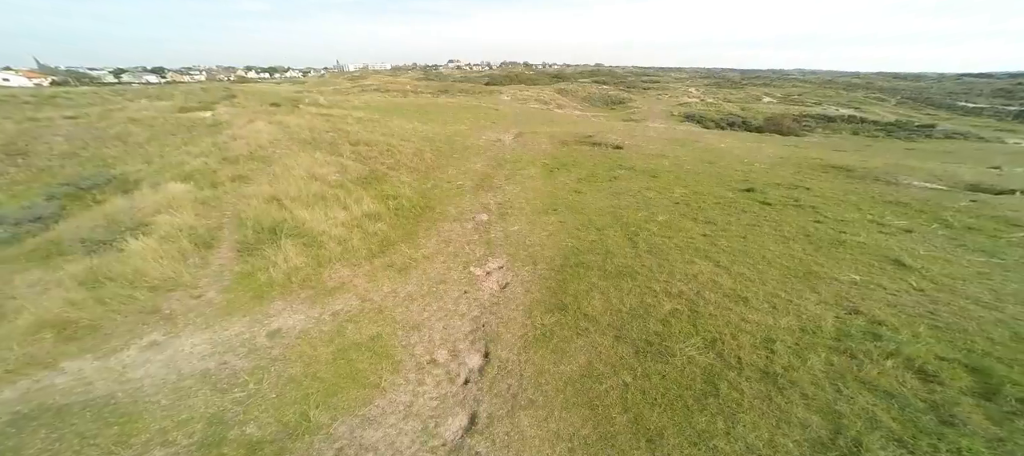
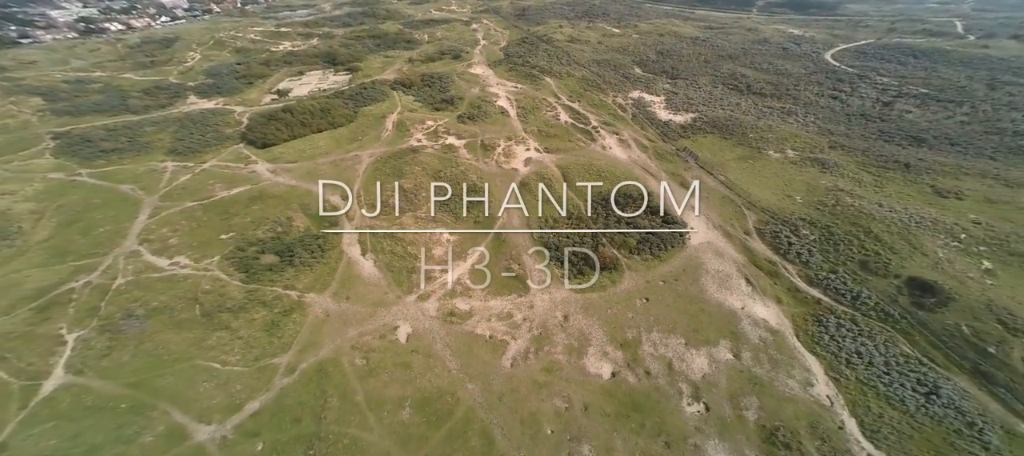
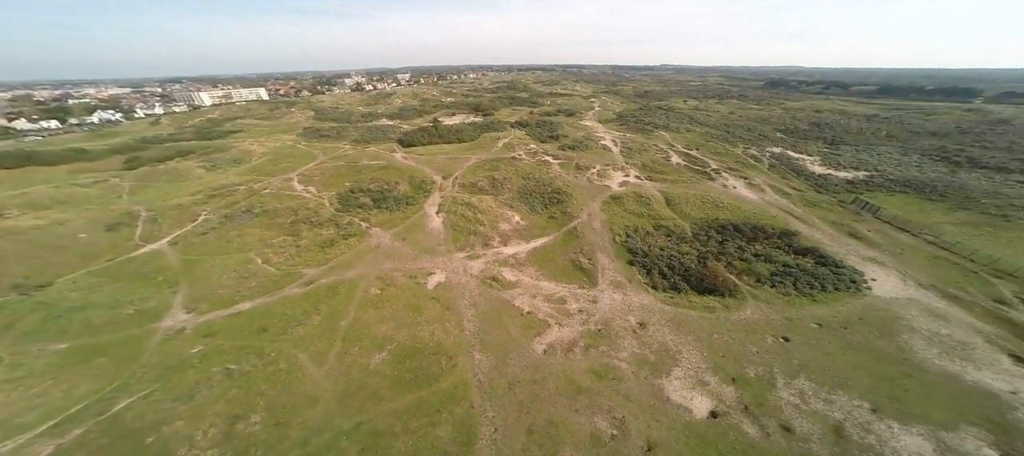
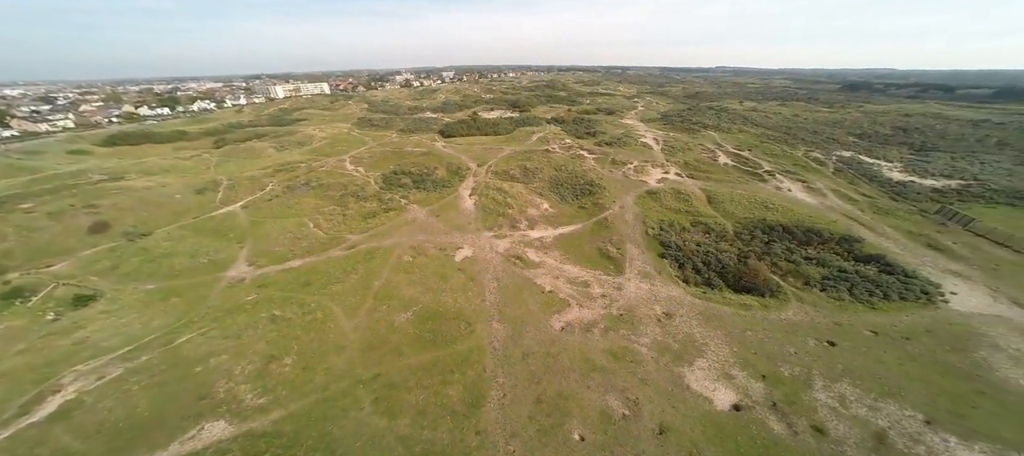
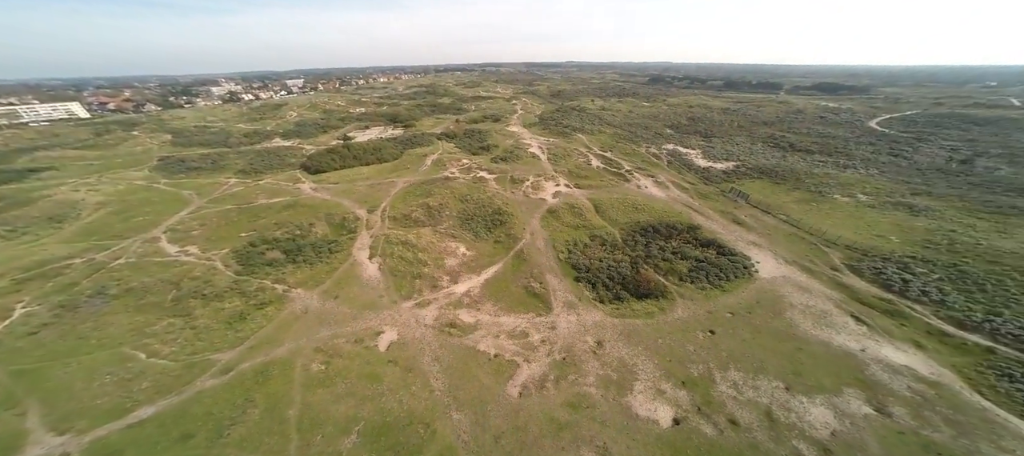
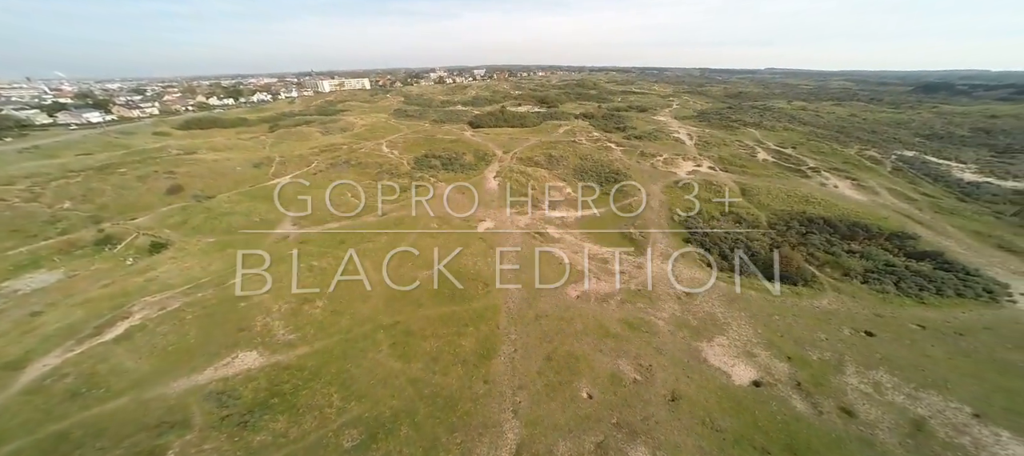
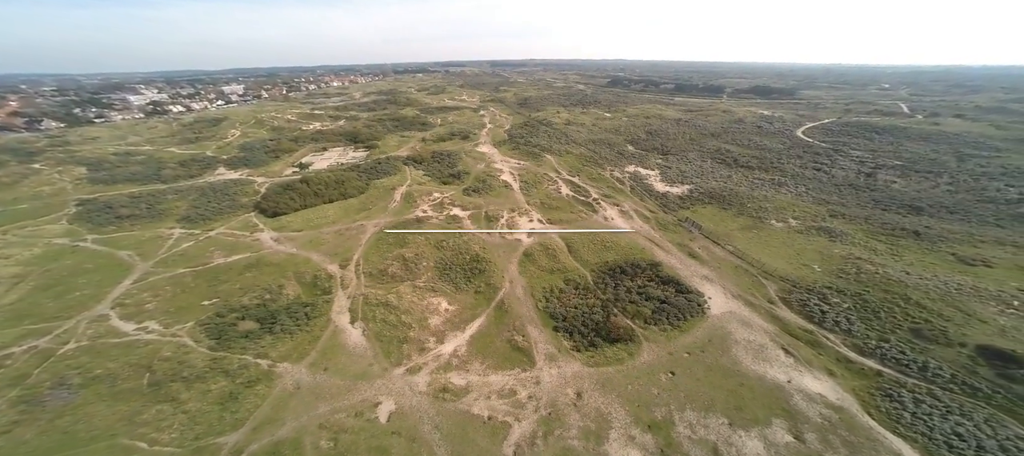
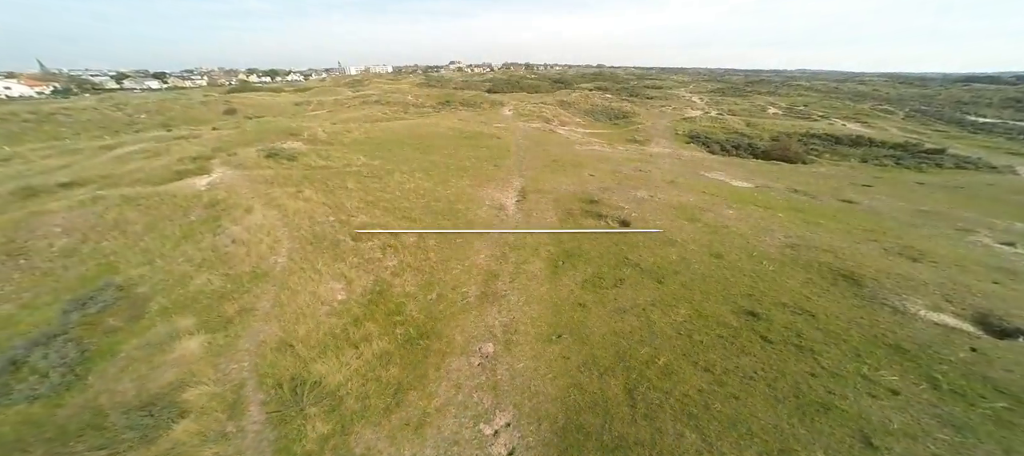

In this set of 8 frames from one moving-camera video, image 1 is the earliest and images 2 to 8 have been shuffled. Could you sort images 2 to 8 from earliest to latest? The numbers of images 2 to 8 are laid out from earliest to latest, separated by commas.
8, 6, 4, 3, 5, 7, 2
